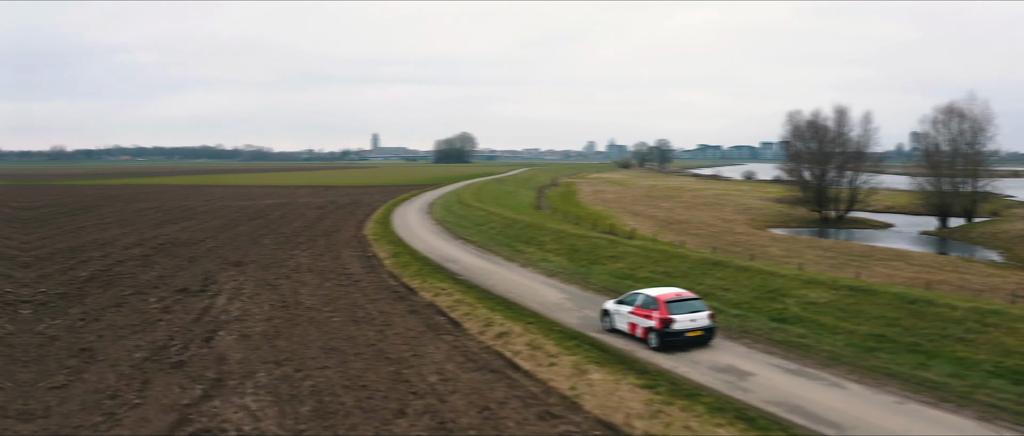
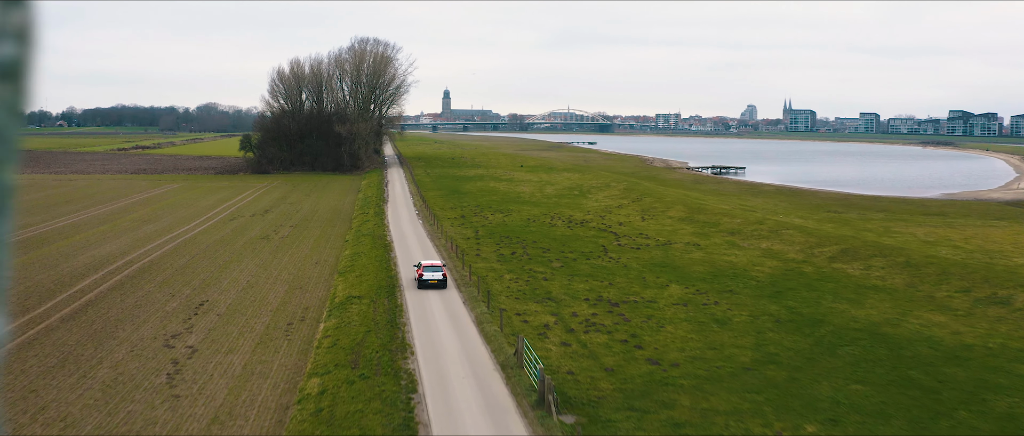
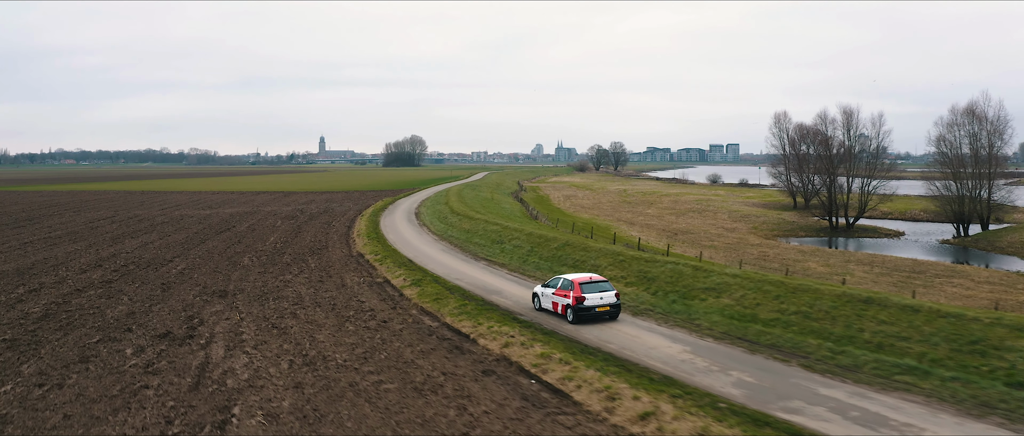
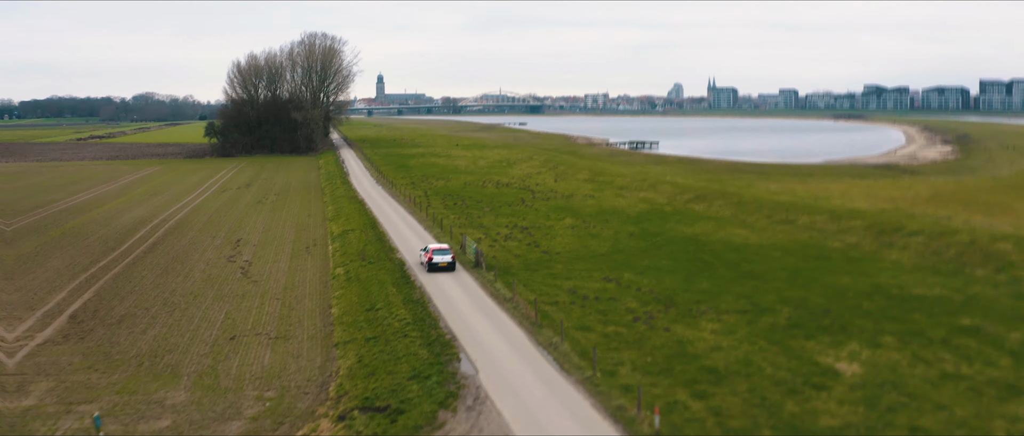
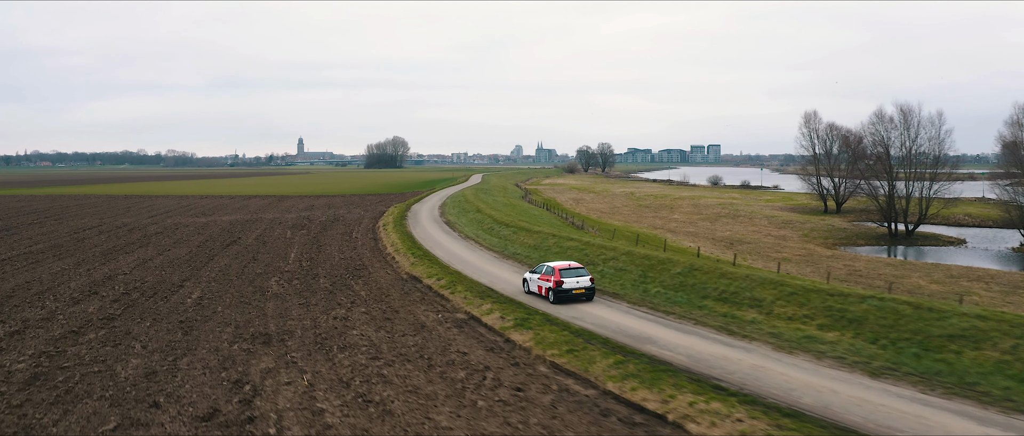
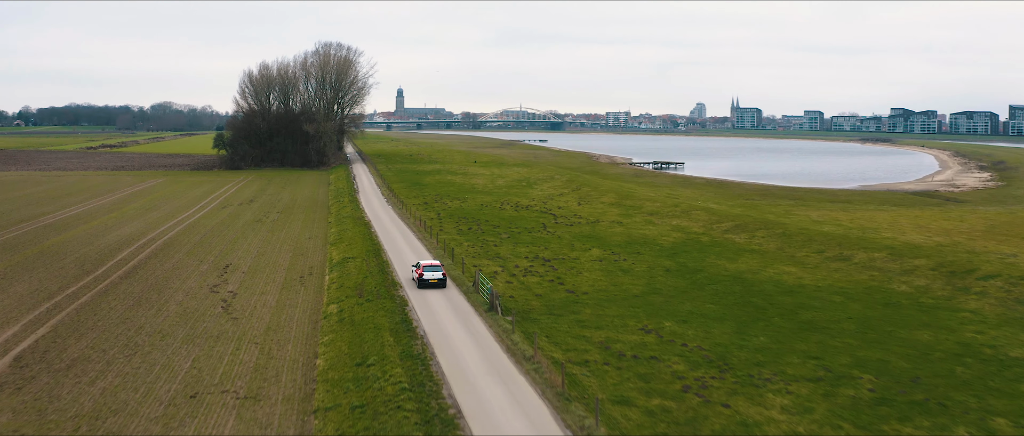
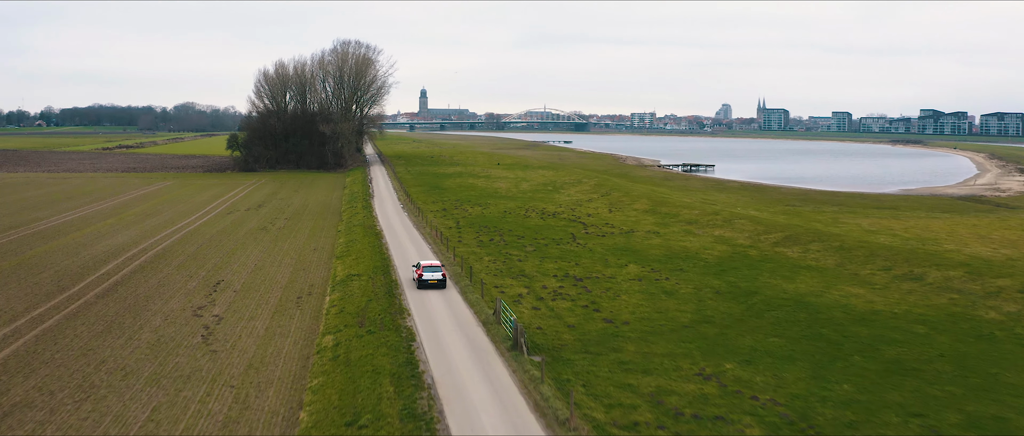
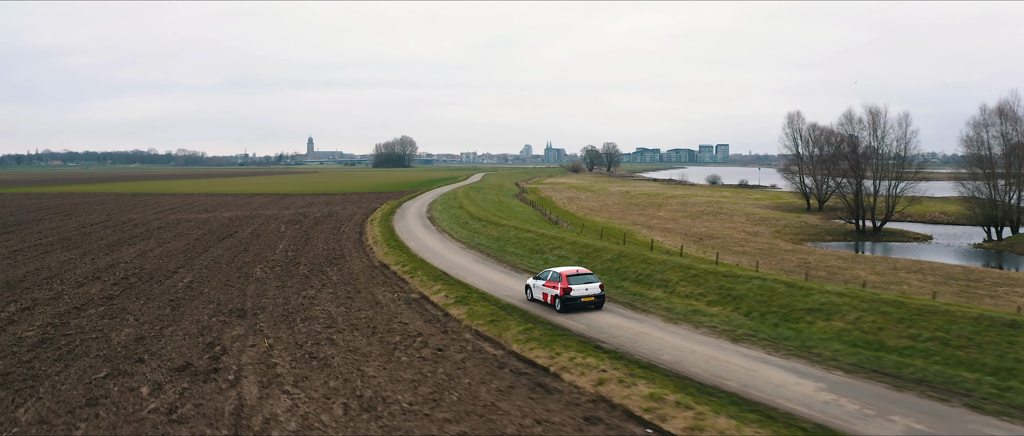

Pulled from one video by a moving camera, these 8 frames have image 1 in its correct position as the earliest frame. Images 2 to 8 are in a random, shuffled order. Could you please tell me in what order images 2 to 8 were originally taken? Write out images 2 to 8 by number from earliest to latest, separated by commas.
3, 8, 5, 4, 6, 7, 2
